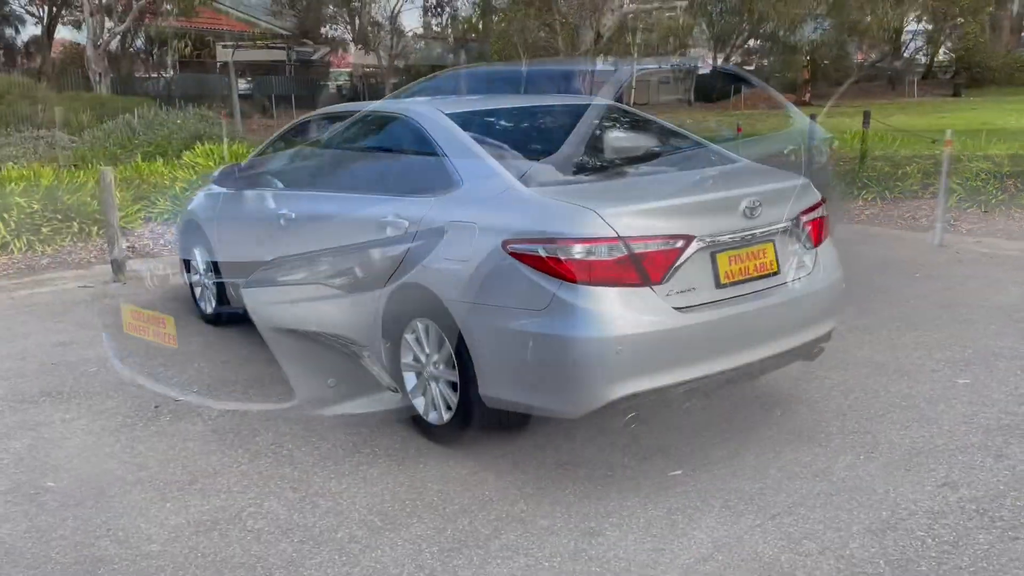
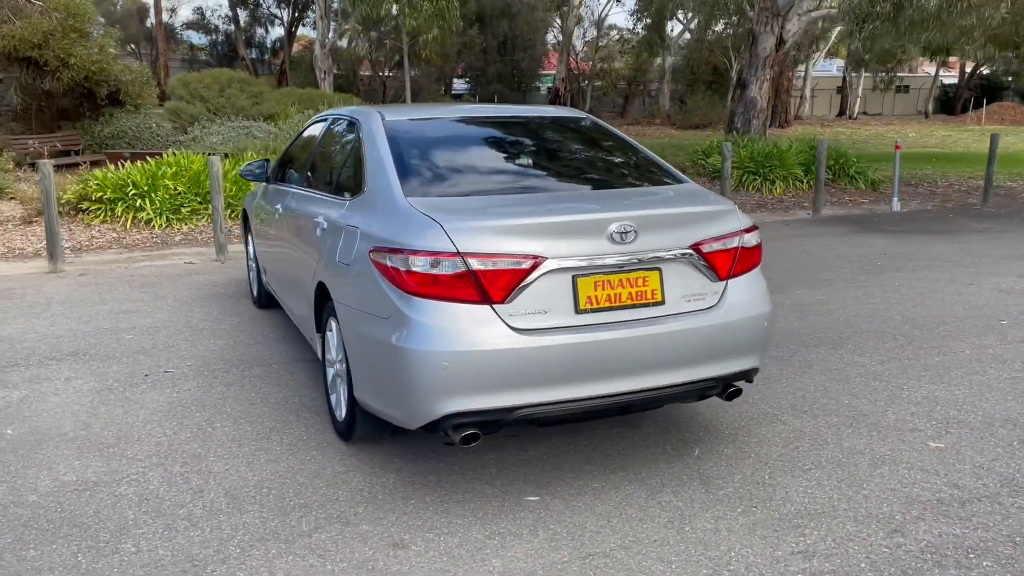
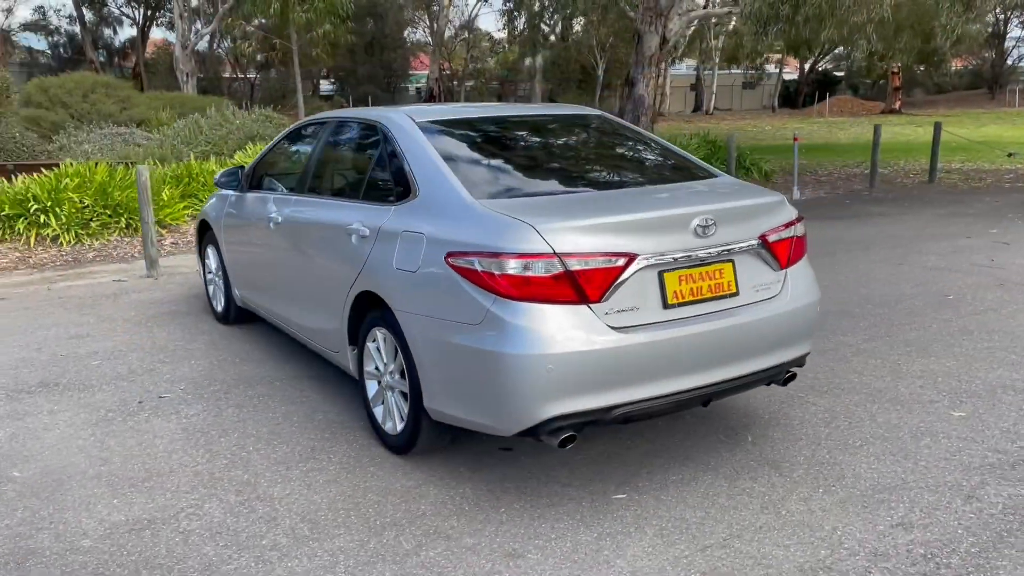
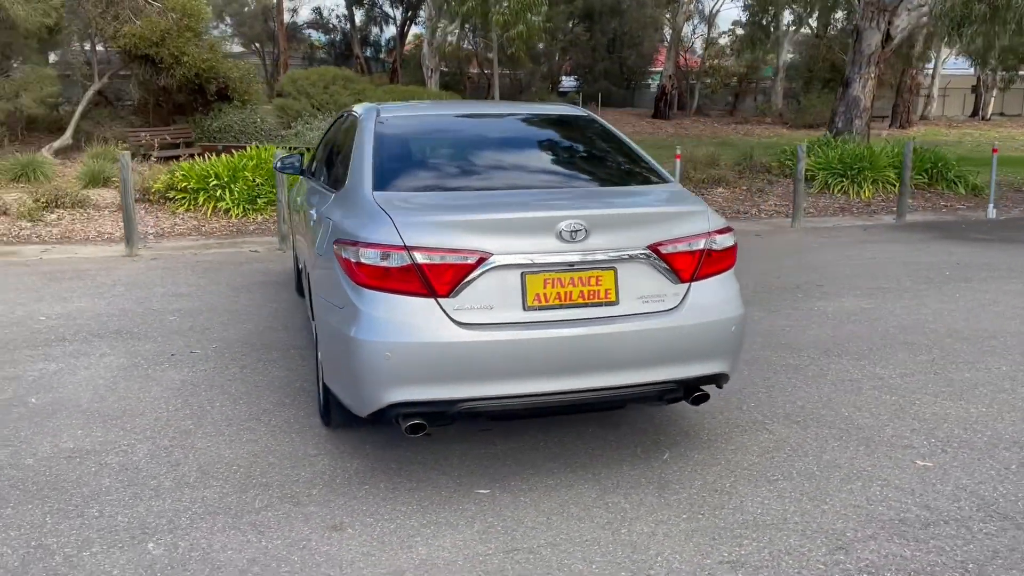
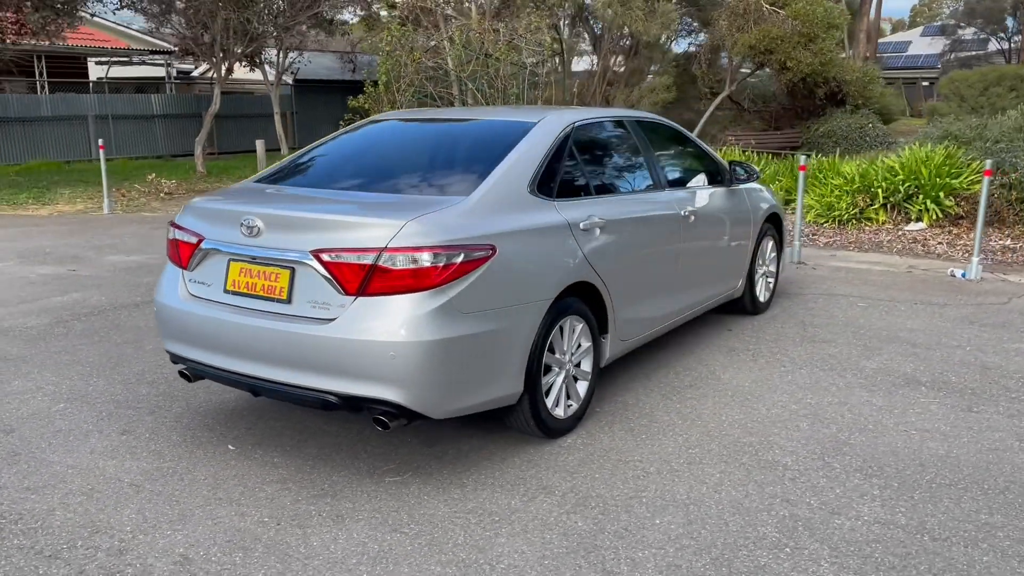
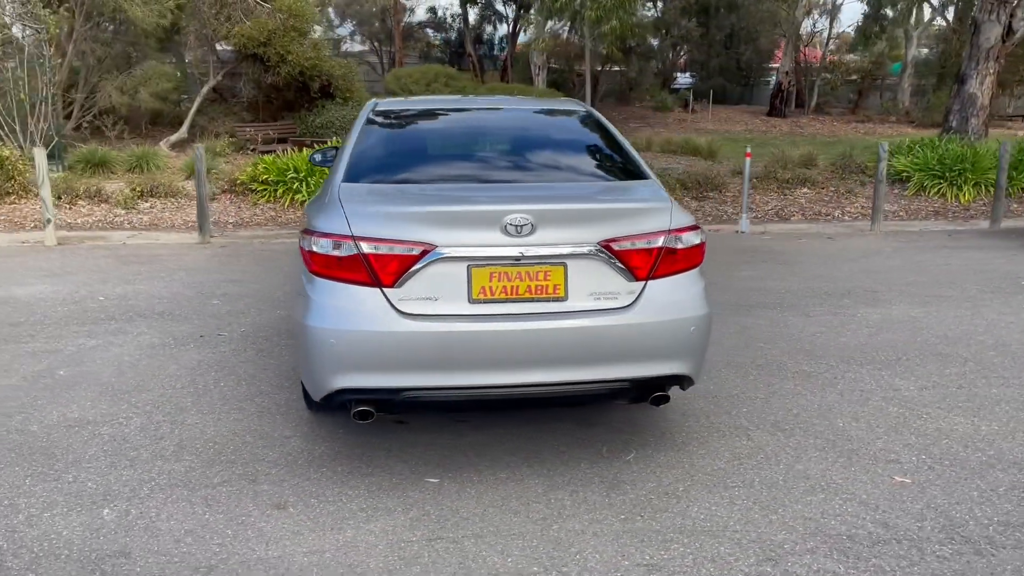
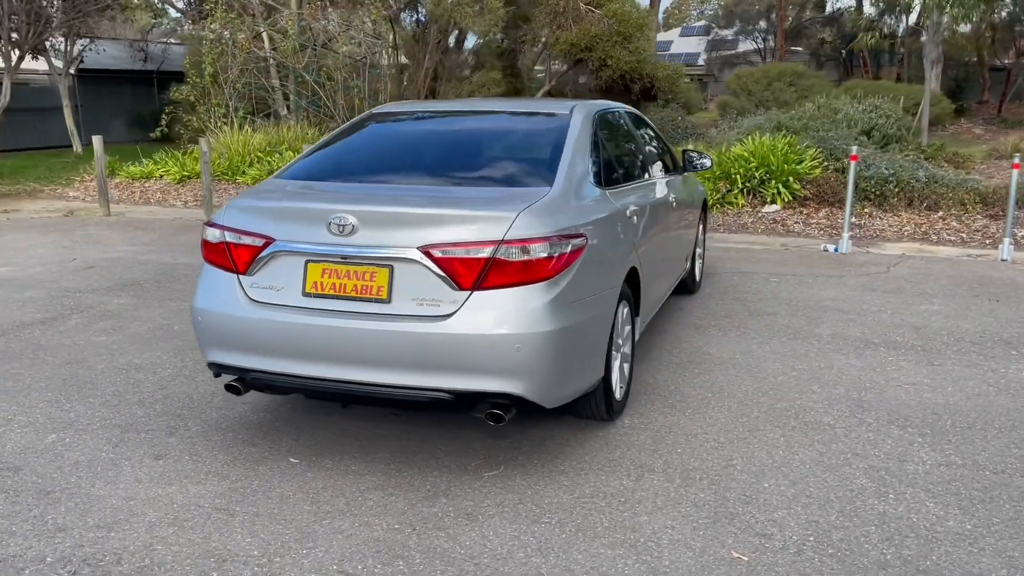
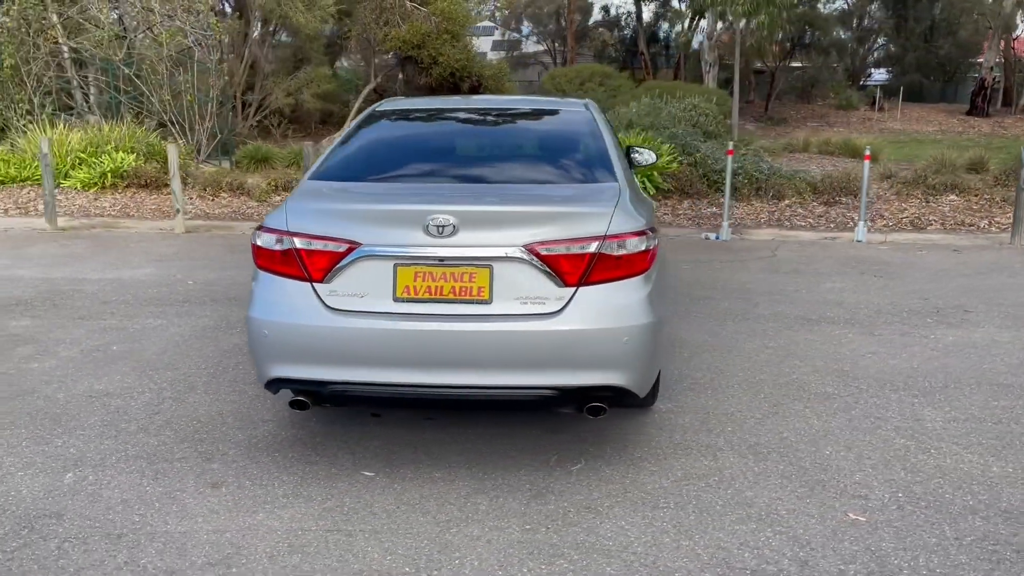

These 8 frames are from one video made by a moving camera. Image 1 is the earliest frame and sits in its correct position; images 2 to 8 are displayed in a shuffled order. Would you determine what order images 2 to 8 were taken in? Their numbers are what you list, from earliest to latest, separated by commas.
3, 2, 4, 6, 8, 7, 5
